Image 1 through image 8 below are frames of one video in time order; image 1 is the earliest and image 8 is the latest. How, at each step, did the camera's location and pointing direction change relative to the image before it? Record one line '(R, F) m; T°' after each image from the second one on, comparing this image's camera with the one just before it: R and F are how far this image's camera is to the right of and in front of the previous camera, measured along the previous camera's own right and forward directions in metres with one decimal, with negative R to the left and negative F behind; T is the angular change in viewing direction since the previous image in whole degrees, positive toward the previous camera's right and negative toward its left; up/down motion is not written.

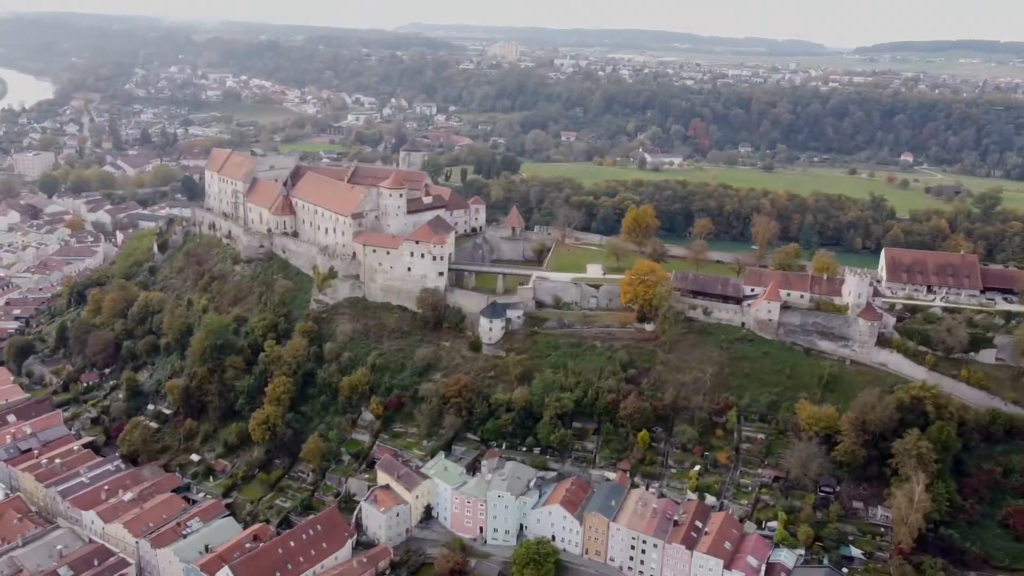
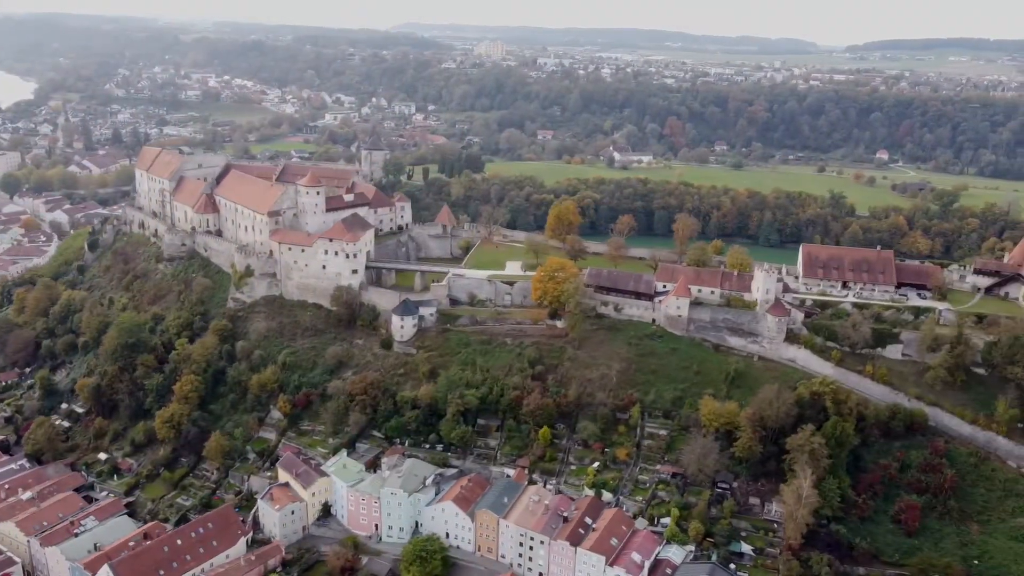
(+4.3, +0.1) m; 0°
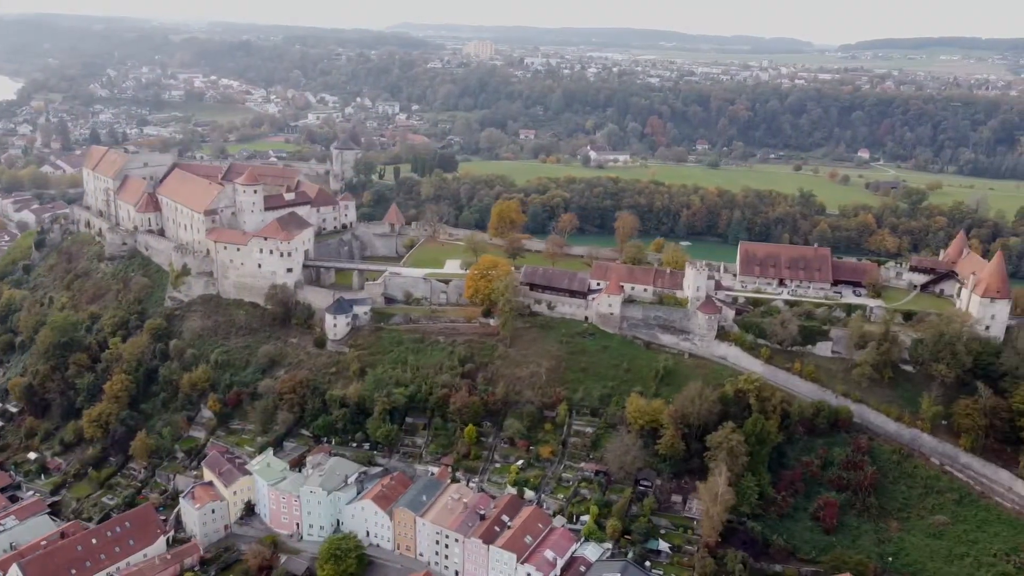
(+3.2, +0.1) m; 0°
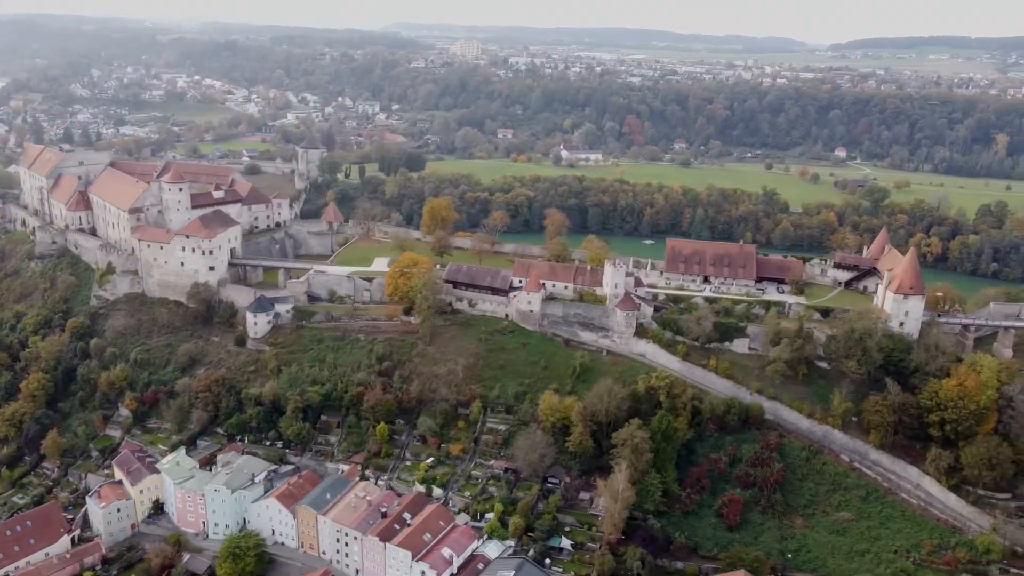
(+3.8, +0.1) m; 0°
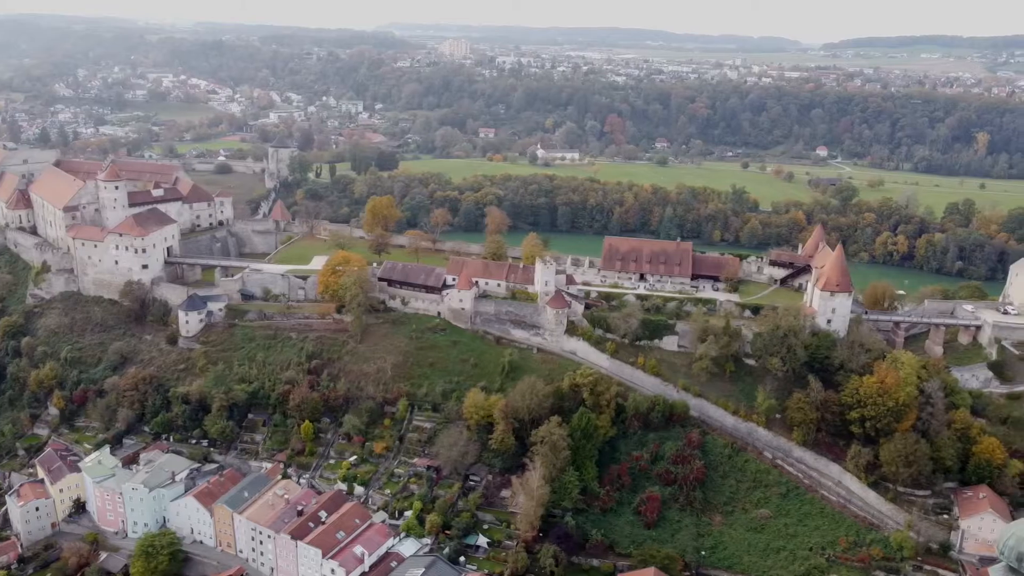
(+3.2, +0.1) m; 0°
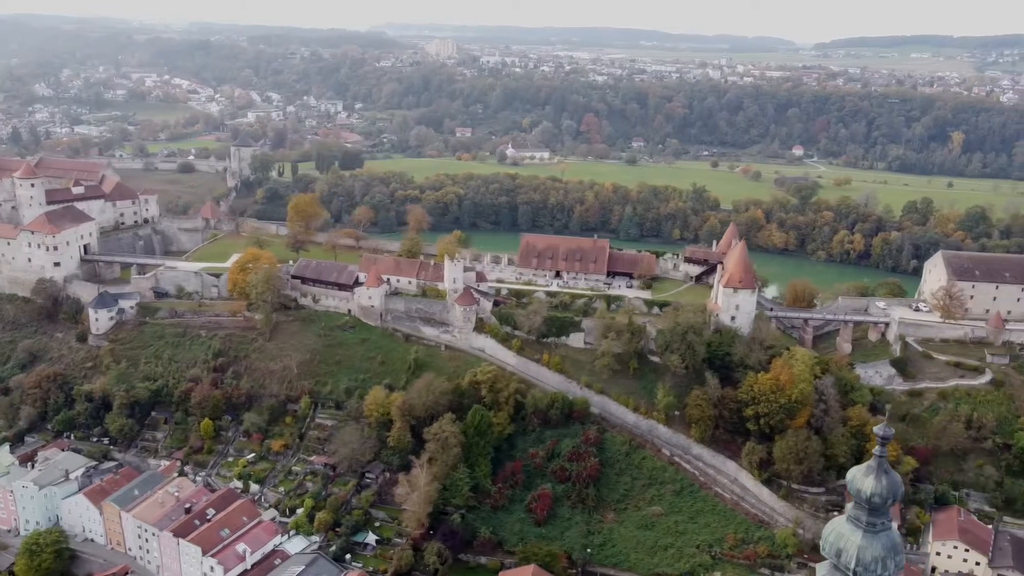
(+4.3, +0.1) m; 0°
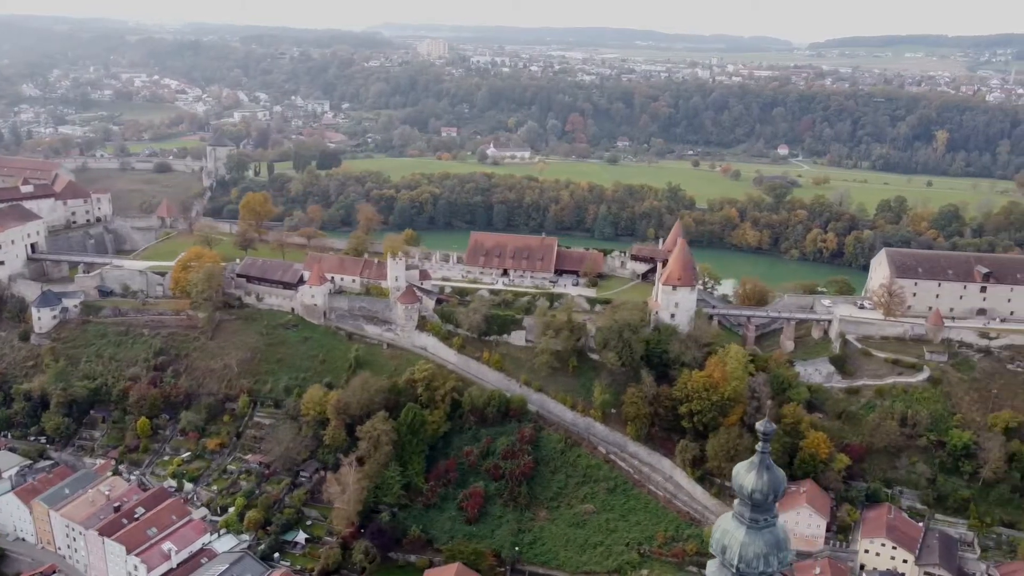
(+2.7, +0.1) m; 0°
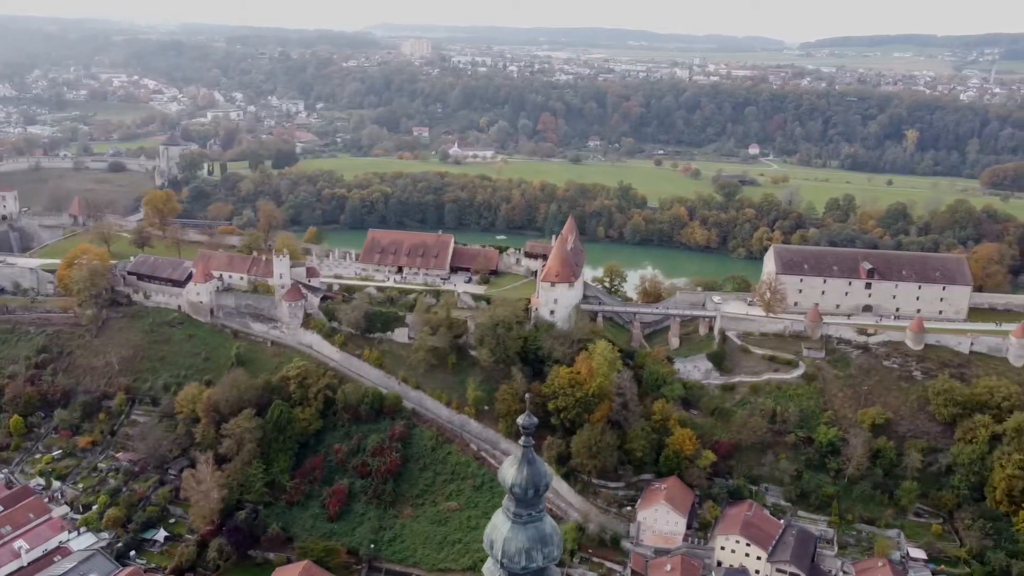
(+5.4, +0.2) m; 0°
